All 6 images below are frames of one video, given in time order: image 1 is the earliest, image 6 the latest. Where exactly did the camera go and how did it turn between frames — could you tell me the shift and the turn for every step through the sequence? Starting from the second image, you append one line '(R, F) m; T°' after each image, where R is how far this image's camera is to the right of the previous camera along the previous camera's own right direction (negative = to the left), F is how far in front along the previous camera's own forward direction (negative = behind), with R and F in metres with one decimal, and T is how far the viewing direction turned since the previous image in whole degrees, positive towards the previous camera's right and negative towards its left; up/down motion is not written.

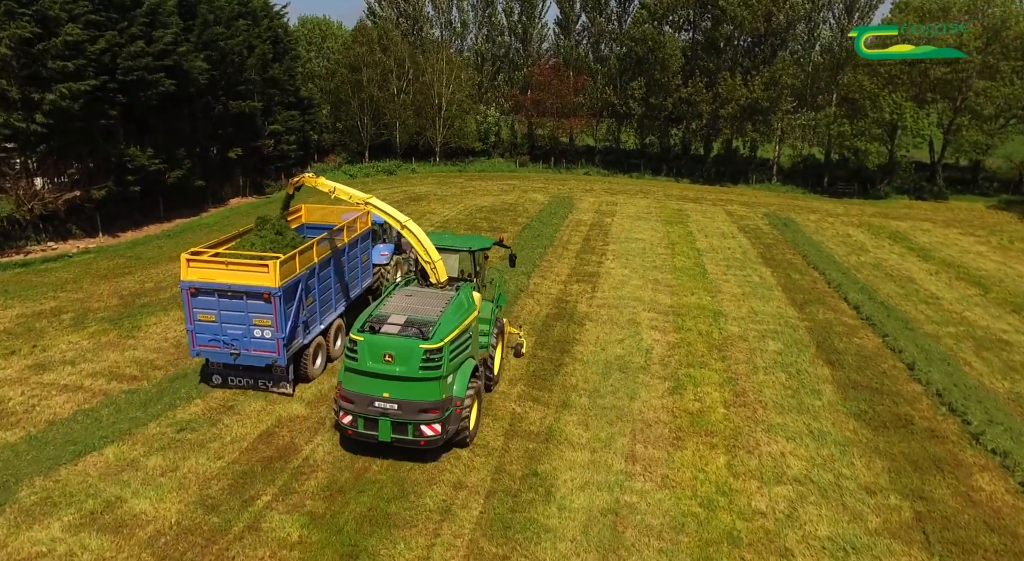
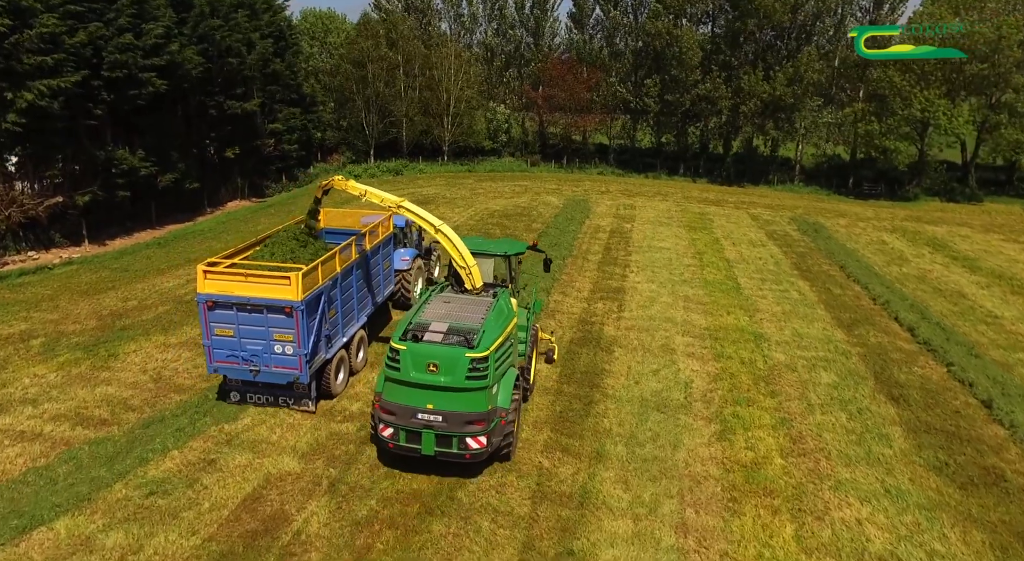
(-0.3, +1.5) m; 0°
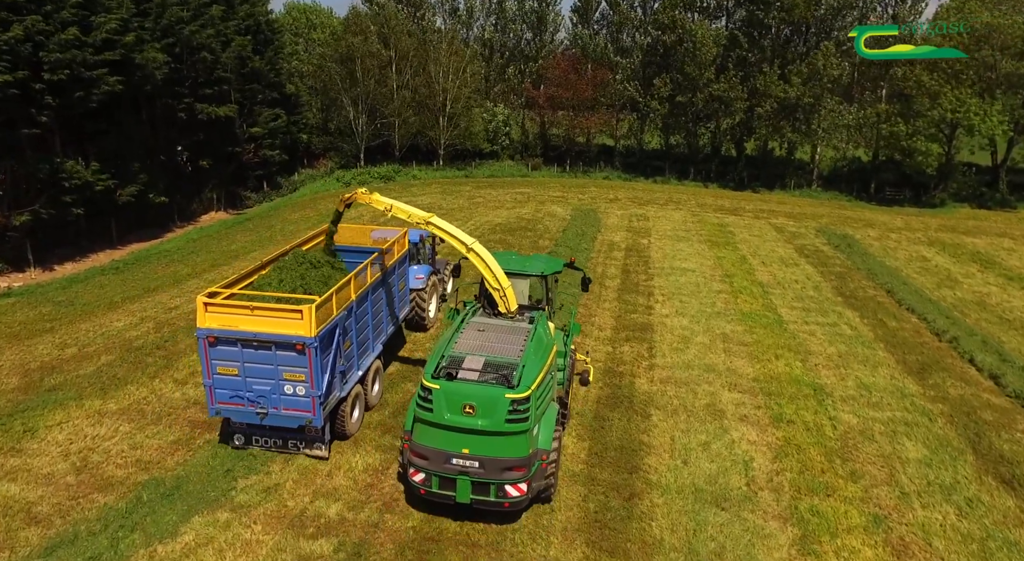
(-0.3, +2.4) m; +1°
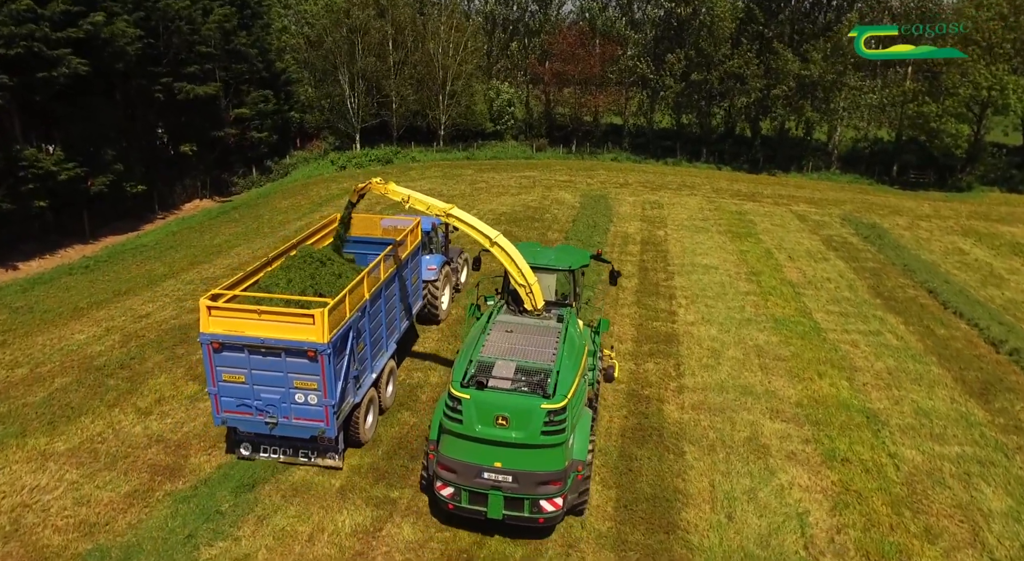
(-0.2, +1.6) m; 0°
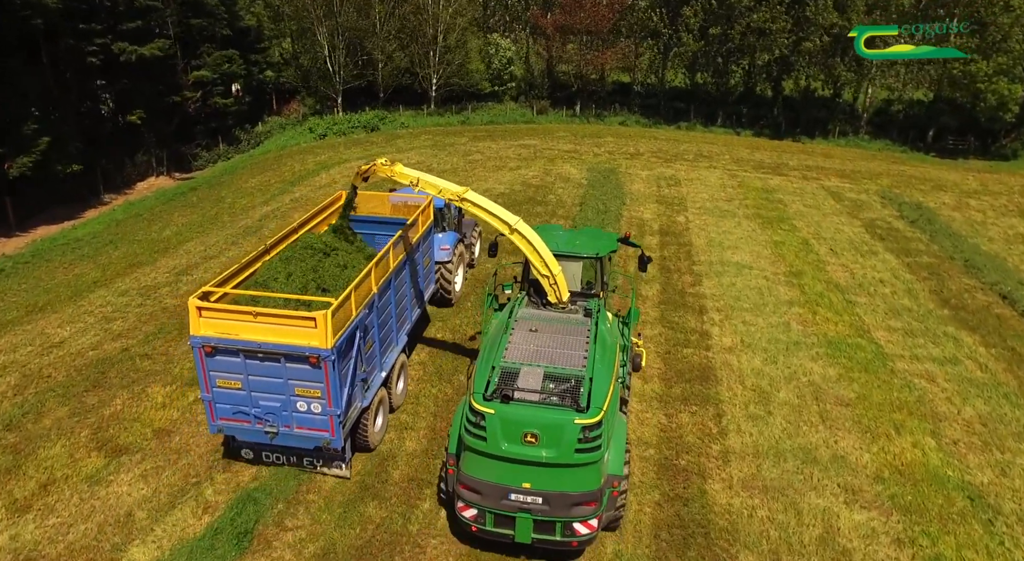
(0.0, +2.7) m; 0°
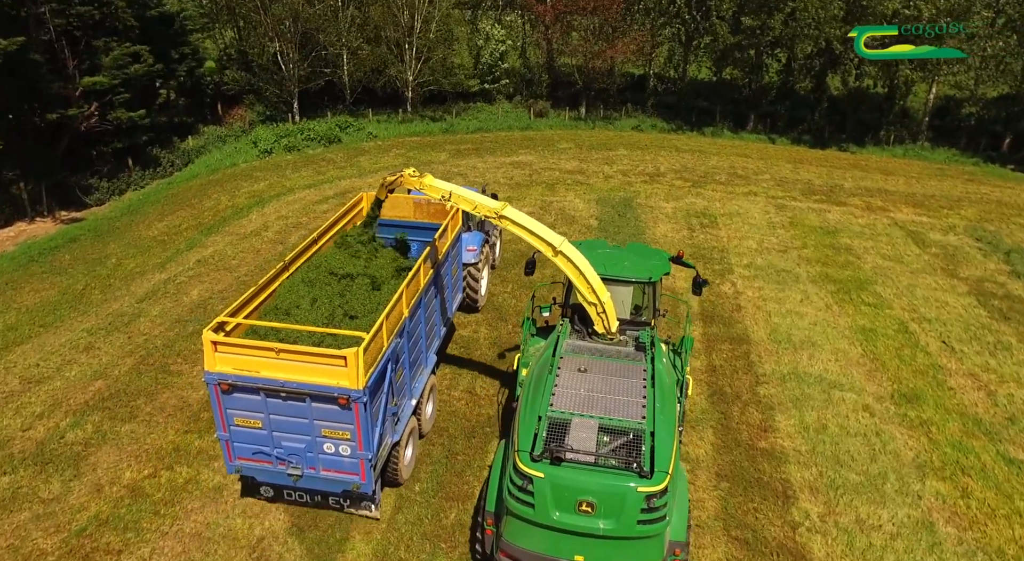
(+0.4, +5.0) m; 0°
